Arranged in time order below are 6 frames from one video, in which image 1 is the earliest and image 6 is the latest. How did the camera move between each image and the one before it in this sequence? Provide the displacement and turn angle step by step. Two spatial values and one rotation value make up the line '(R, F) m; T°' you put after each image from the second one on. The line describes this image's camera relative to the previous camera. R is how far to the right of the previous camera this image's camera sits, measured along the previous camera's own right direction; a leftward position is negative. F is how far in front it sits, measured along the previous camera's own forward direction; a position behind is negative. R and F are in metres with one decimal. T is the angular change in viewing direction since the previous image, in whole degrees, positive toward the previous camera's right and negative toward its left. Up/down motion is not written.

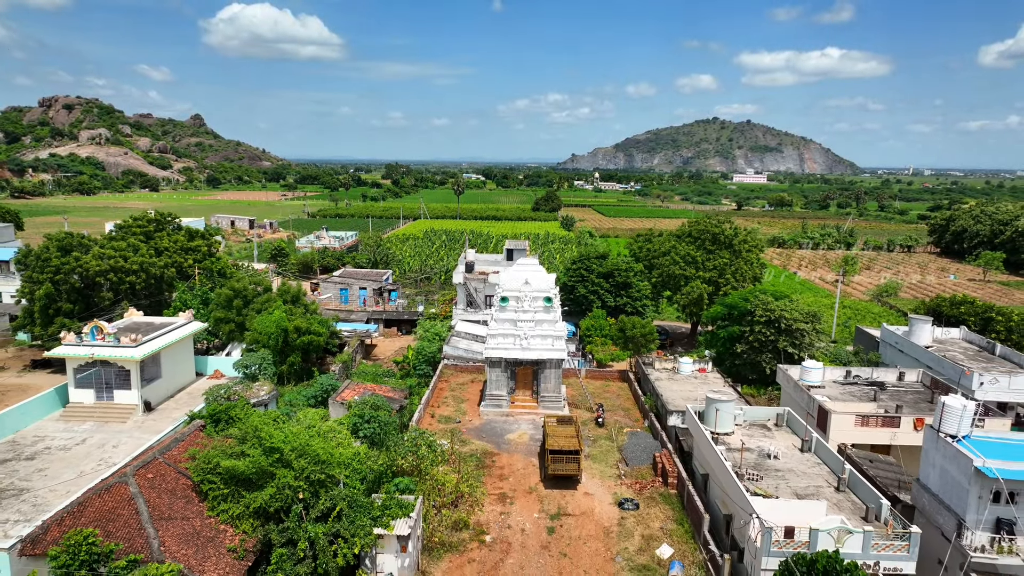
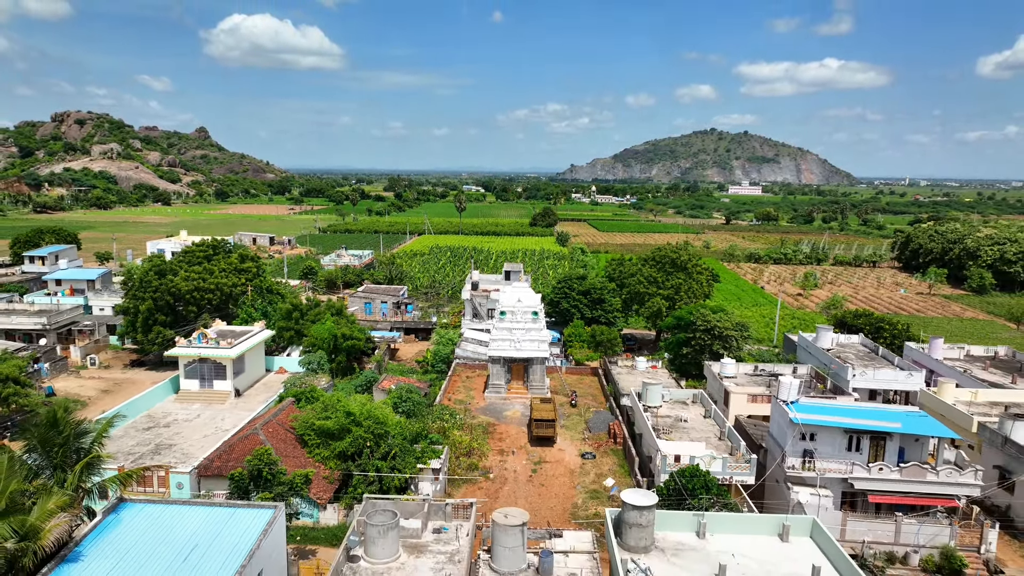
(+0.1, -3.6) m; 0°
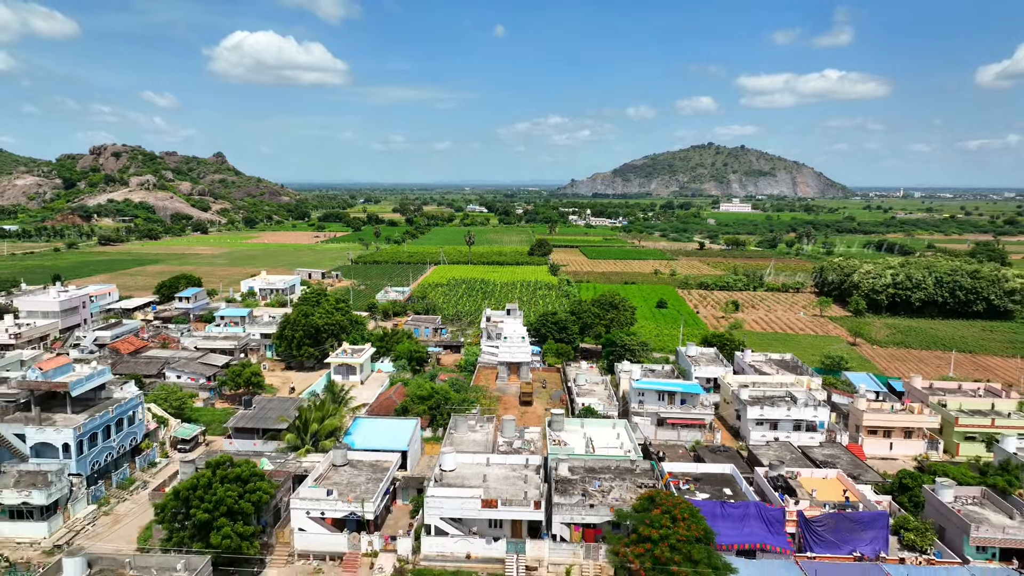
(+0.2, -11.6) m; 0°
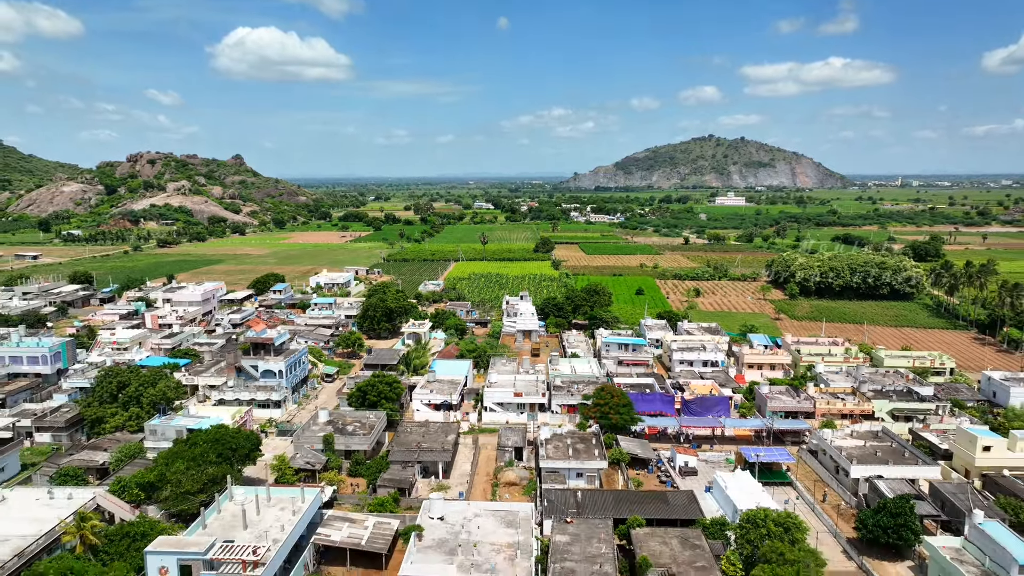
(-0.4, -12.3) m; 0°
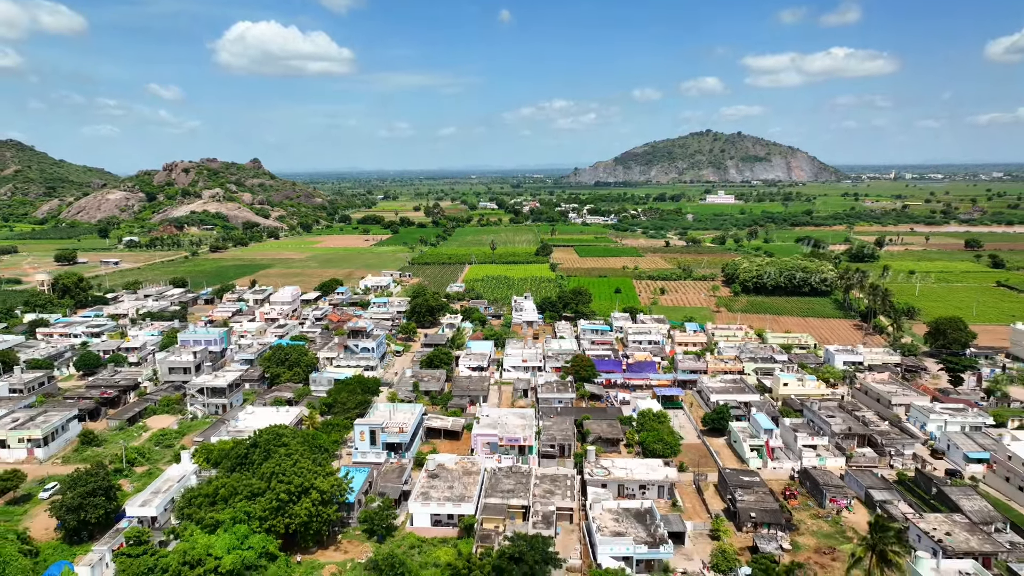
(-0.3, -15.8) m; 0°
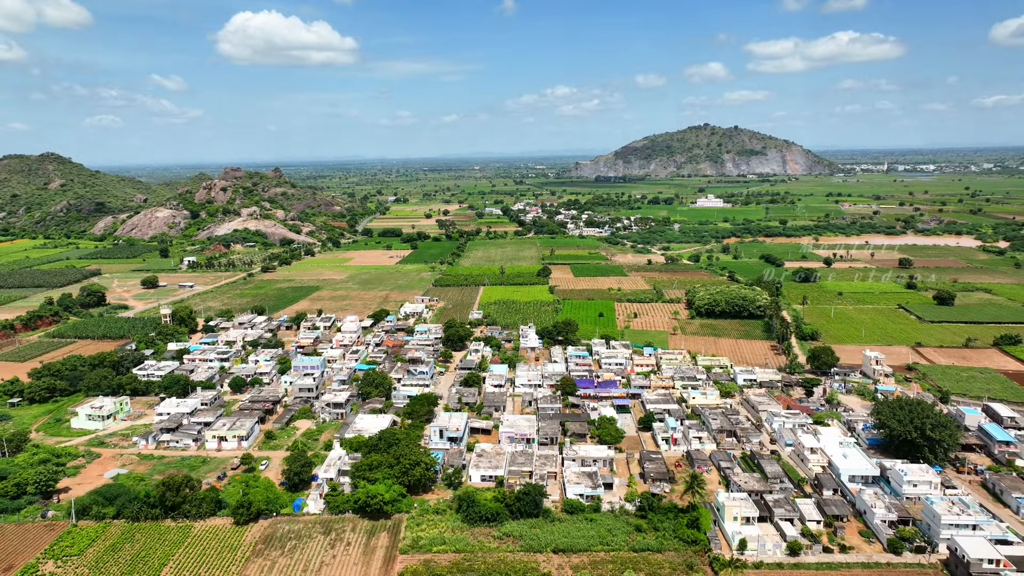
(-0.4, -20.7) m; 0°
